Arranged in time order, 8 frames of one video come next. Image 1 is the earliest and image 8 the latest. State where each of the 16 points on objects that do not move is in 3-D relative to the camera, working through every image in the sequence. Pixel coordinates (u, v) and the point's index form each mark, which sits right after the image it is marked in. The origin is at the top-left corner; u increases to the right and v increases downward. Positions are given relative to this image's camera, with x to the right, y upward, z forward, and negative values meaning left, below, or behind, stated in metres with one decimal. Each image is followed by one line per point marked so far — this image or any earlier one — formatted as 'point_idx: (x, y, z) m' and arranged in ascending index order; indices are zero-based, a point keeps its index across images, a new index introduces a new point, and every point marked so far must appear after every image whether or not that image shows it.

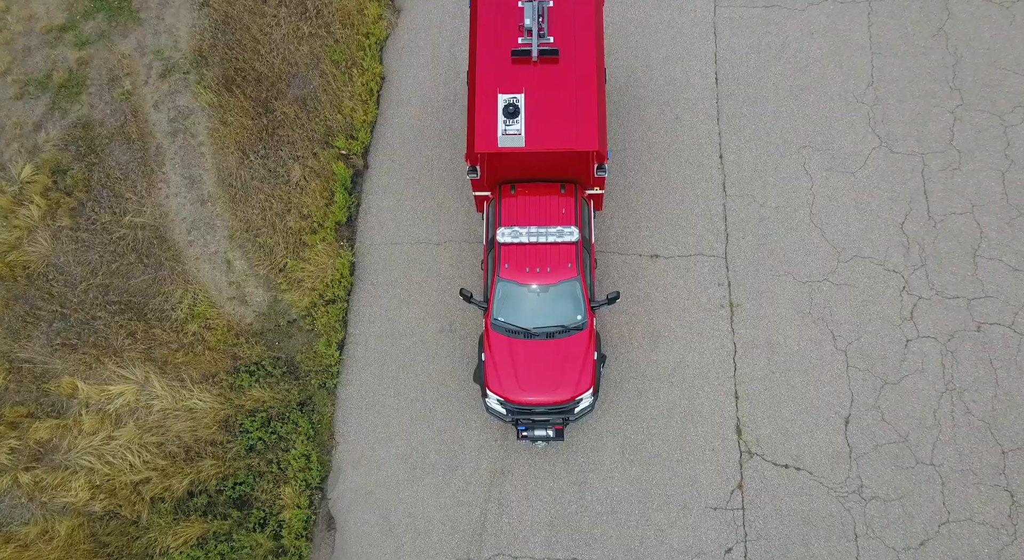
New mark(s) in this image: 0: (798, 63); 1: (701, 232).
0: (+5.8, +4.3, +16.3) m
1: (+3.3, +0.8, +14.2) m
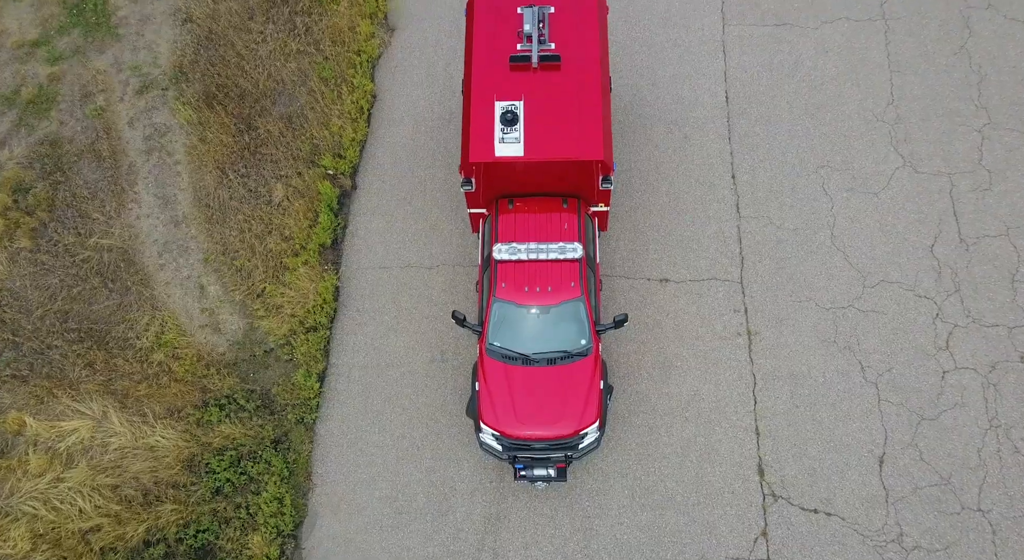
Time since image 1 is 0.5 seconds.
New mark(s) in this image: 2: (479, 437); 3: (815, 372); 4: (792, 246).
0: (+5.8, +3.8, +15.5) m
1: (+3.3, +0.4, +13.1) m
2: (-0.4, -2.0, +10.4) m
3: (+4.6, -1.4, +12.2) m
4: (+4.6, +0.6, +13.3) m
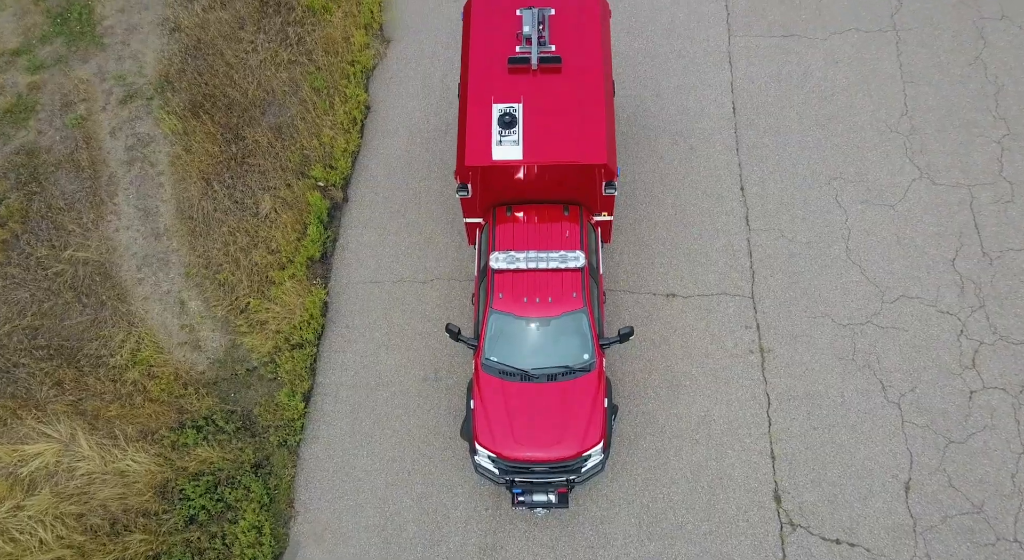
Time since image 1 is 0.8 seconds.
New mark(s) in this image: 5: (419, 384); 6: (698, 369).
0: (+5.7, +3.4, +14.9) m
1: (+3.2, +0.2, +12.4) m
2: (-0.4, -2.1, +9.6) m
3: (+4.5, -1.6, +11.5) m
4: (+4.6, +0.3, +12.6) m
5: (-1.3, -1.4, +11.0) m
6: (+2.6, -1.3, +11.5) m
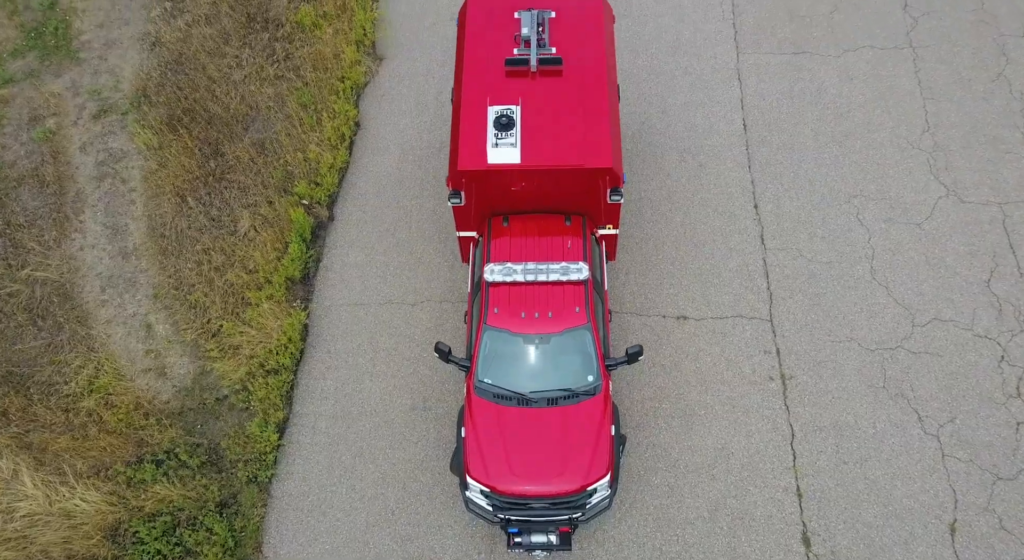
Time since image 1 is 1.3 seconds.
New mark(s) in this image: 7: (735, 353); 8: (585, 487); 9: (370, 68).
0: (+5.7, +3.0, +14.1) m
1: (+3.2, -0.1, +11.5) m
2: (-0.5, -2.3, +8.5) m
3: (+4.5, -1.8, +10.4) m
4: (+4.5, 0.0, +11.6) m
5: (-1.3, -1.6, +10.0) m
6: (+2.6, -1.5, +10.4) m
7: (+3.0, -1.0, +10.8) m
8: (+0.8, -2.1, +8.4) m
9: (-2.5, +3.6, +14.0) m
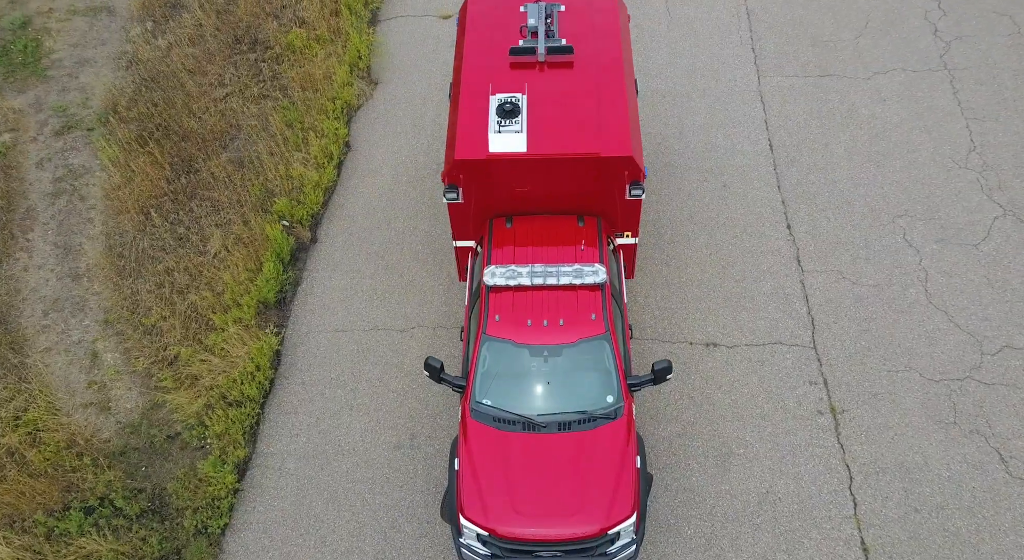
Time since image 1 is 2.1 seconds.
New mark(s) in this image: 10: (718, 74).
0: (+5.8, +2.4, +12.9) m
1: (+3.3, -0.4, +10.0) m
2: (-0.5, -2.3, +6.9) m
3: (+4.6, -2.0, +8.7) m
4: (+4.6, -0.3, +10.2) m
5: (-1.3, -1.8, +8.4) m
6: (+2.7, -1.7, +8.9) m
7: (+3.0, -1.2, +9.2) m
8: (+0.8, -2.1, +6.7) m
9: (-2.4, +3.1, +13.0) m
10: (+3.6, +3.6, +14.0) m
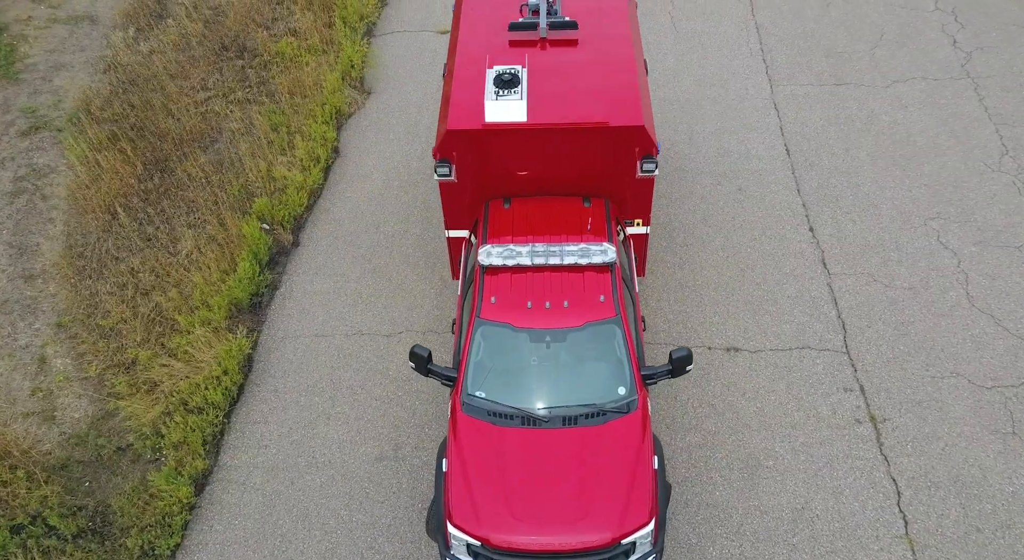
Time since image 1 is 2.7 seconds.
0: (+5.8, +2.2, +12.2) m
1: (+3.2, -0.4, +9.0) m
2: (-0.5, -2.1, +5.8) m
3: (+4.5, -1.9, +7.7) m
4: (+4.6, -0.3, +9.2) m
5: (-1.3, -1.7, +7.4) m
6: (+2.6, -1.6, +7.8) m
7: (+3.0, -1.1, +8.2) m
8: (+0.8, -1.9, +5.7) m
9: (-2.4, +2.8, +12.3) m
10: (+3.6, +3.2, +13.4) m
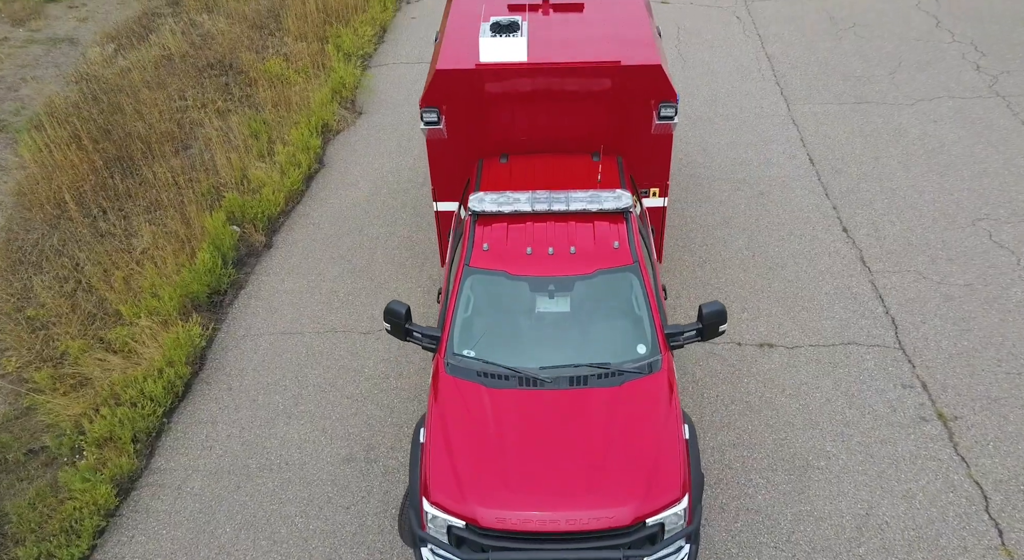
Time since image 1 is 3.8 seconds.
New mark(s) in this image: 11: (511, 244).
0: (+5.8, +1.9, +11.2) m
1: (+3.2, -0.4, +7.8) m
2: (-0.5, -1.6, +4.5) m
3: (+4.5, -1.6, +6.3) m
4: (+4.5, -0.2, +8.0) m
5: (-1.3, -1.4, +6.1) m
6: (+2.6, -1.4, +6.5) m
7: (+3.0, -1.0, +6.9) m
8: (+0.7, -1.4, +4.3) m
9: (-2.4, +2.4, +11.5) m
10: (+3.6, +2.8, +12.6) m
11: (0.0, +0.2, +5.3) m
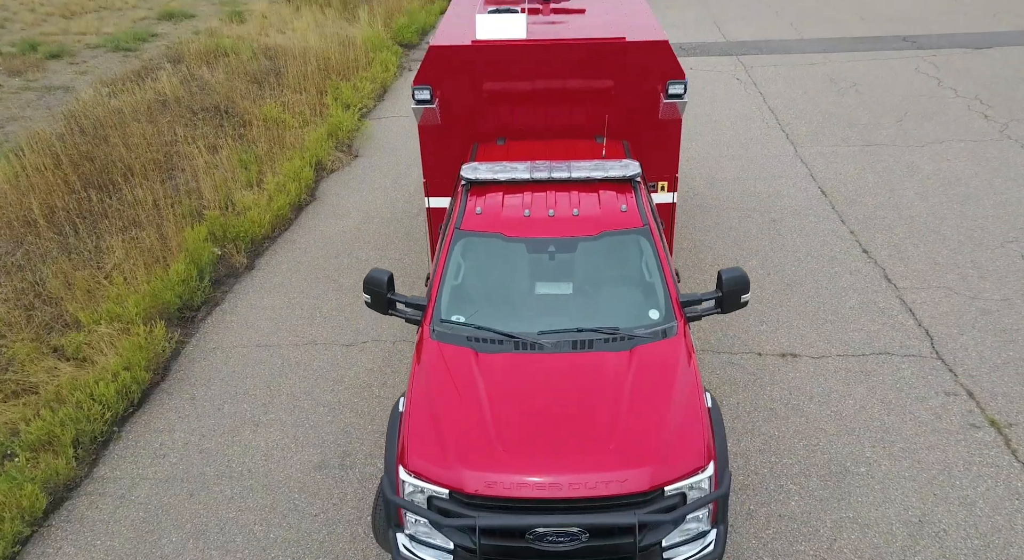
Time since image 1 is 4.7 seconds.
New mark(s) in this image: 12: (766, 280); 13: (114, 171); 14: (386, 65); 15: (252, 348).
0: (+5.8, +1.4, +10.8) m
1: (+3.2, -0.4, +7.2) m
2: (-0.6, -1.3, +3.7) m
3: (+4.5, -1.5, +5.5) m
4: (+4.5, -0.4, +7.3) m
5: (-1.3, -1.3, +5.3) m
6: (+2.6, -1.3, +5.7) m
7: (+2.9, -0.9, +6.2) m
8: (+0.7, -1.1, +3.6) m
9: (-2.4, +1.9, +11.2) m
10: (+3.6, +2.1, +12.2) m
11: (-0.1, +0.5, +4.7) m
12: (+2.5, 0.0, +8.0) m
13: (-4.5, +1.2, +9.3) m
14: (-2.3, +3.9, +14.4) m
15: (-2.1, -0.6, +6.7) m
